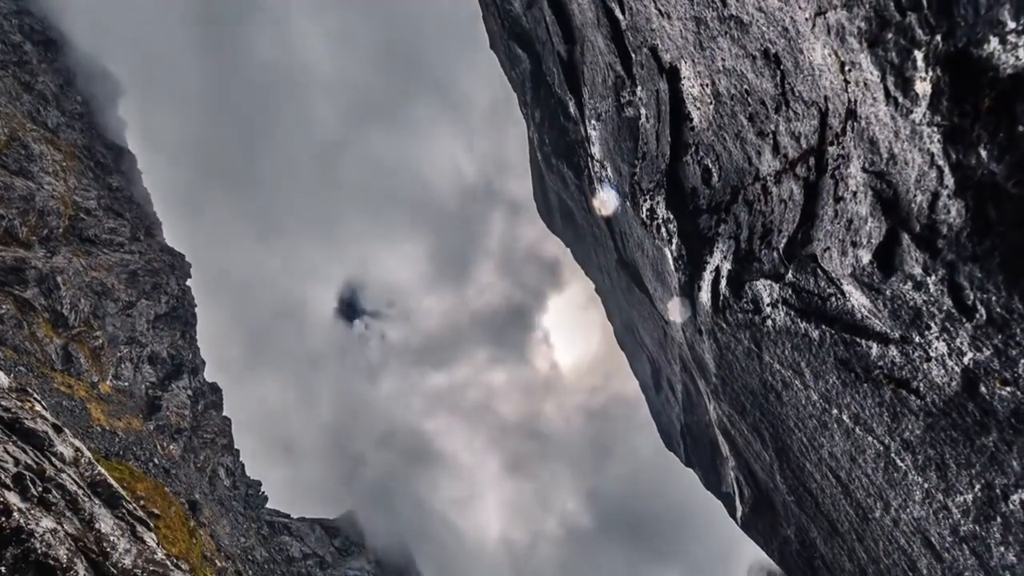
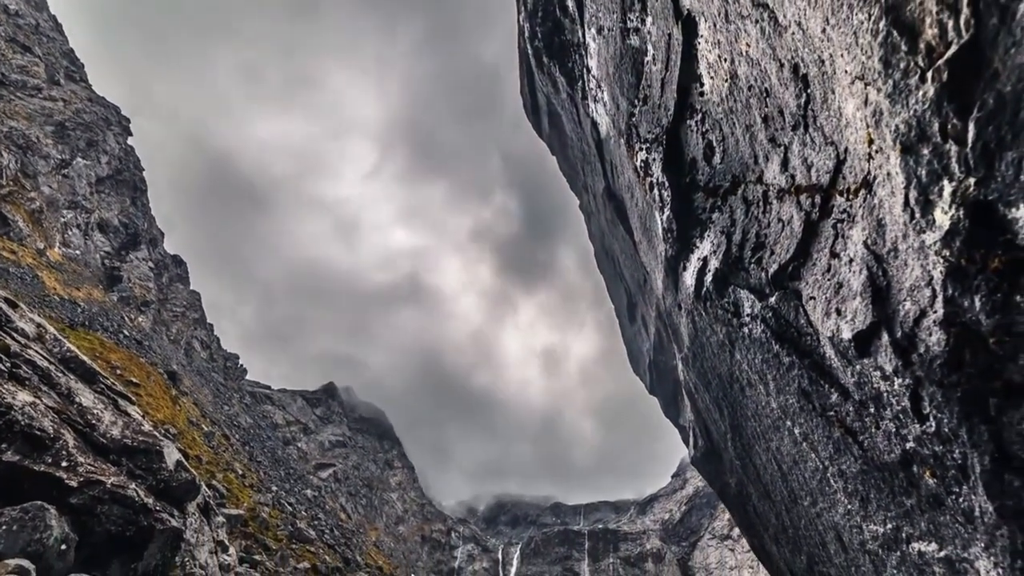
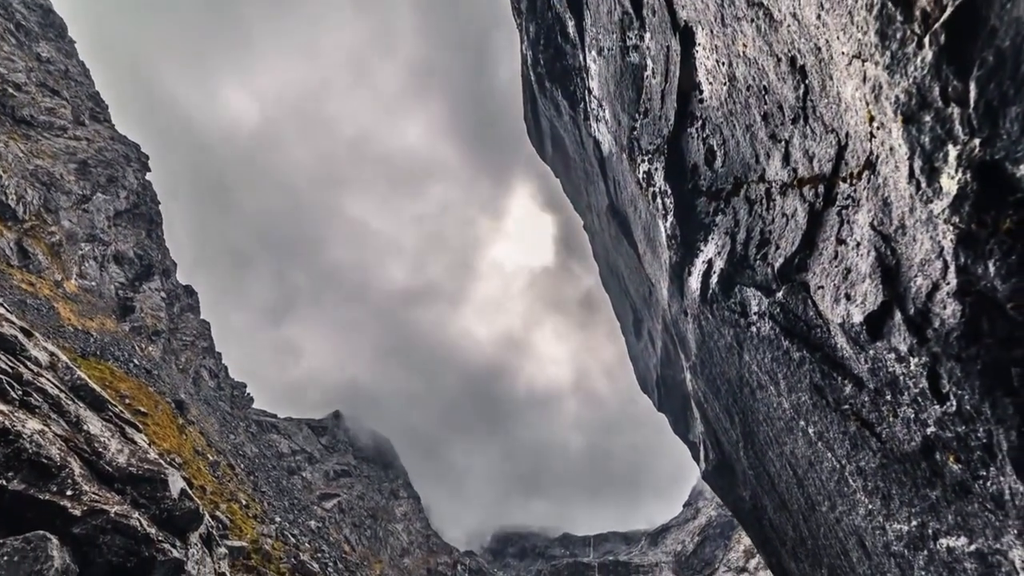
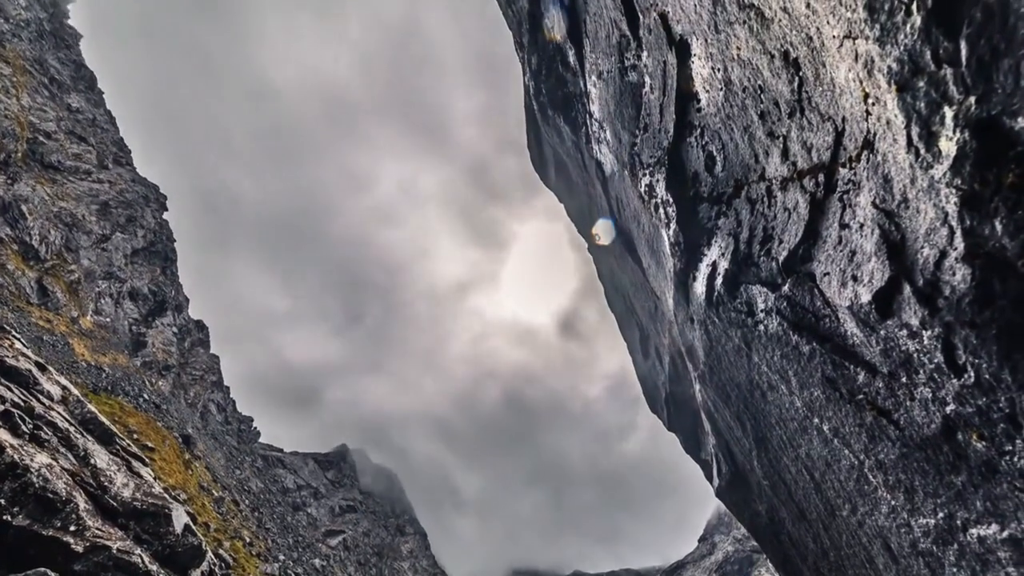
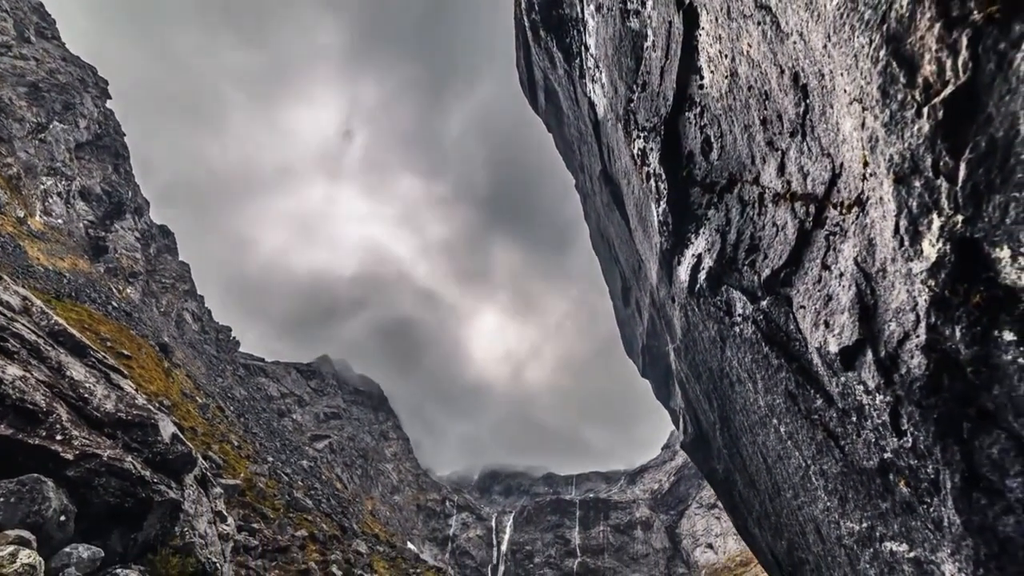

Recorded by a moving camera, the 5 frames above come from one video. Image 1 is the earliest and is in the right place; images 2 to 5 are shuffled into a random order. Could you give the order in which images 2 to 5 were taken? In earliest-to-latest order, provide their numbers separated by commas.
4, 3, 2, 5
